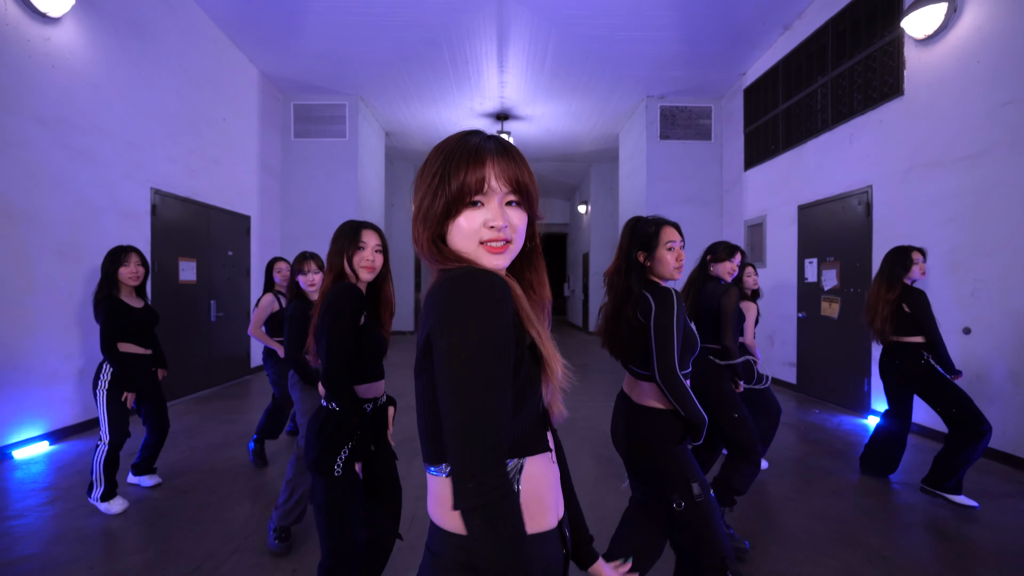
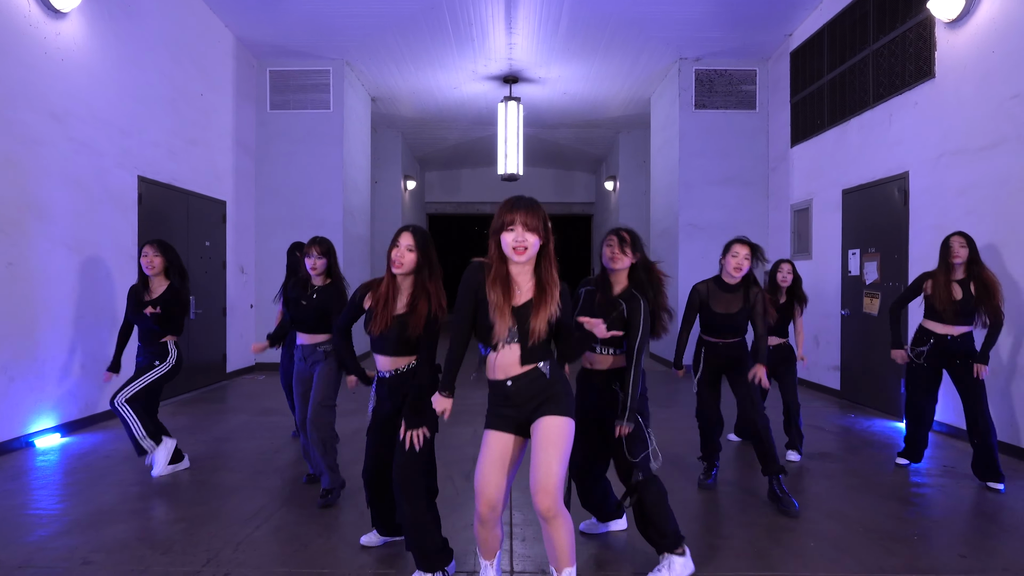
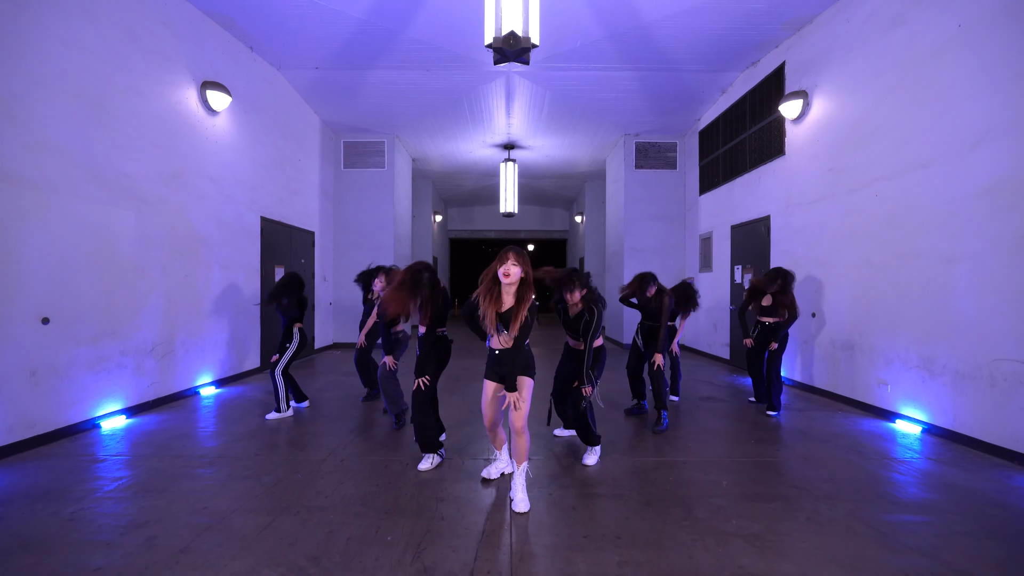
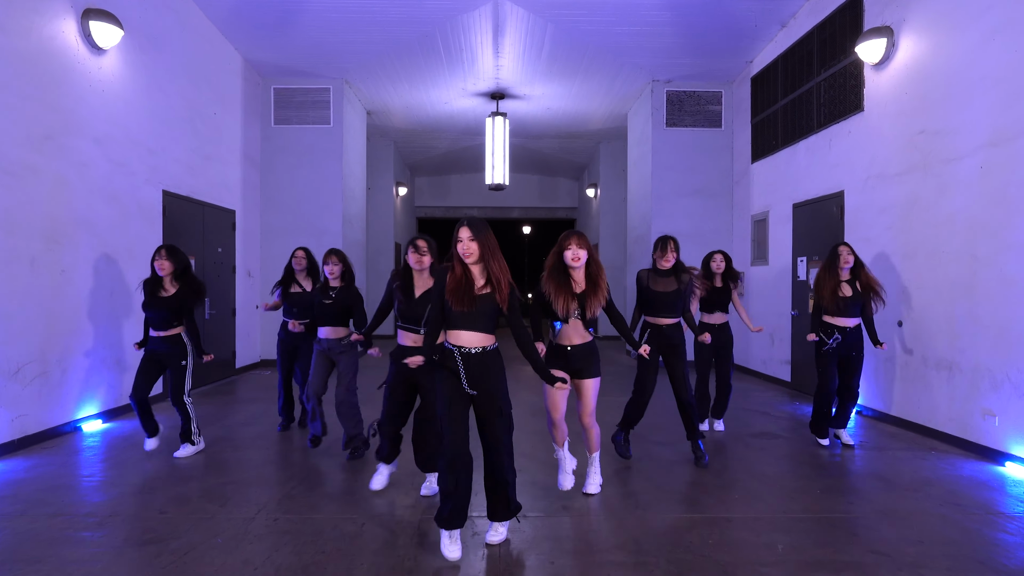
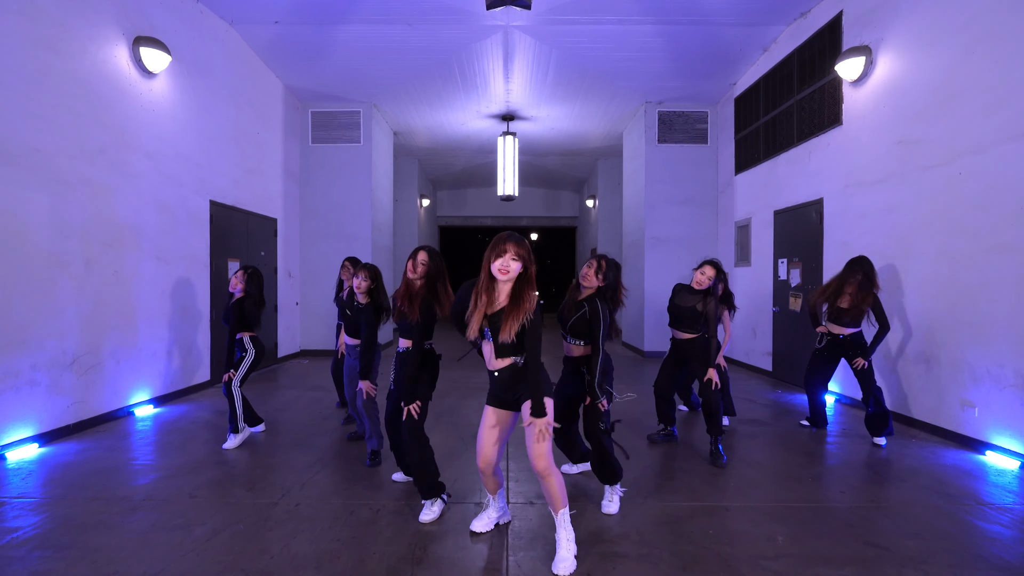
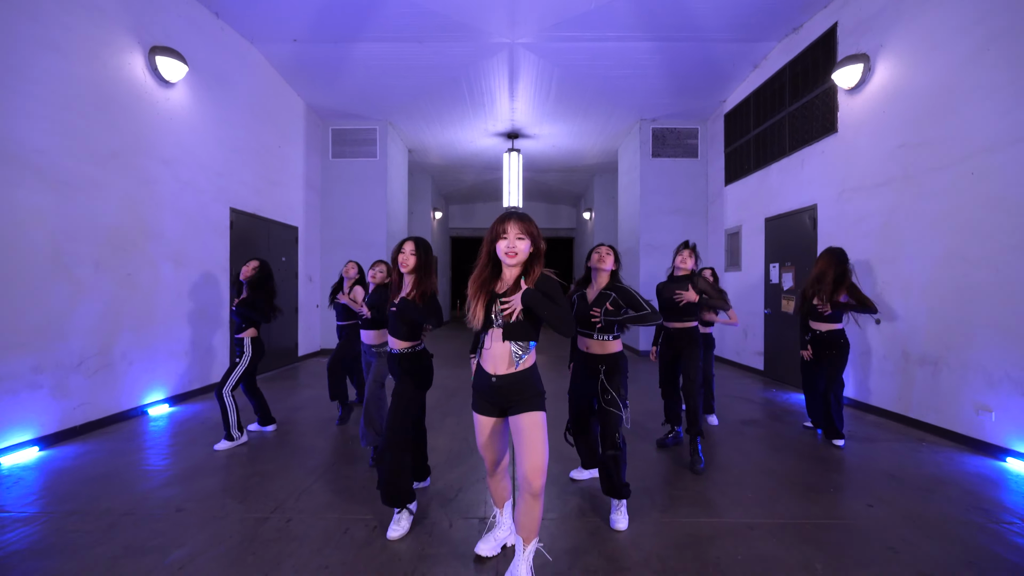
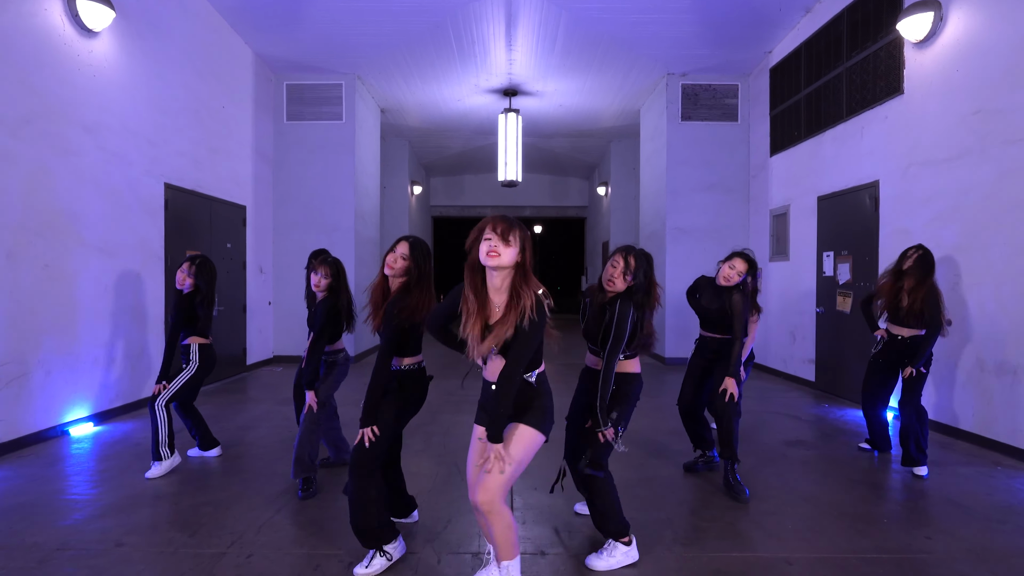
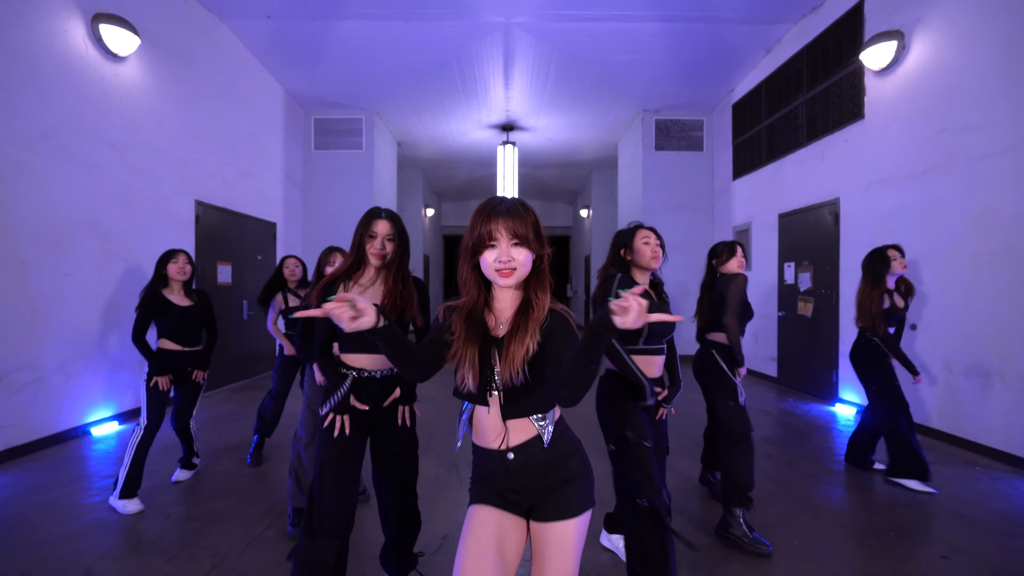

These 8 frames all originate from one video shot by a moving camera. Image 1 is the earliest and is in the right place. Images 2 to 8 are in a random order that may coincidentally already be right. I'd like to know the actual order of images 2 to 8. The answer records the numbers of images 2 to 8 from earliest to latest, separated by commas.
8, 6, 3, 5, 7, 2, 4
